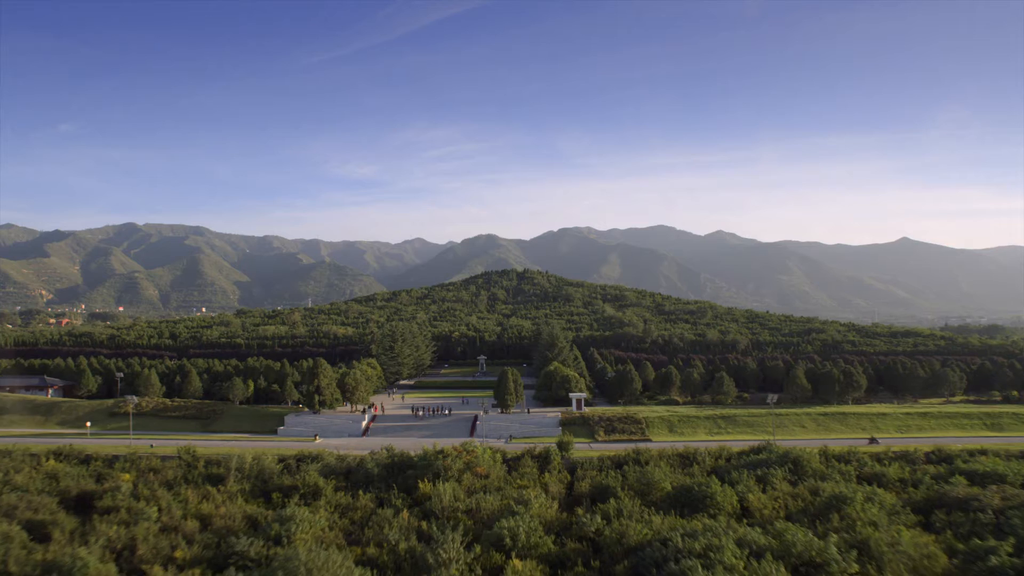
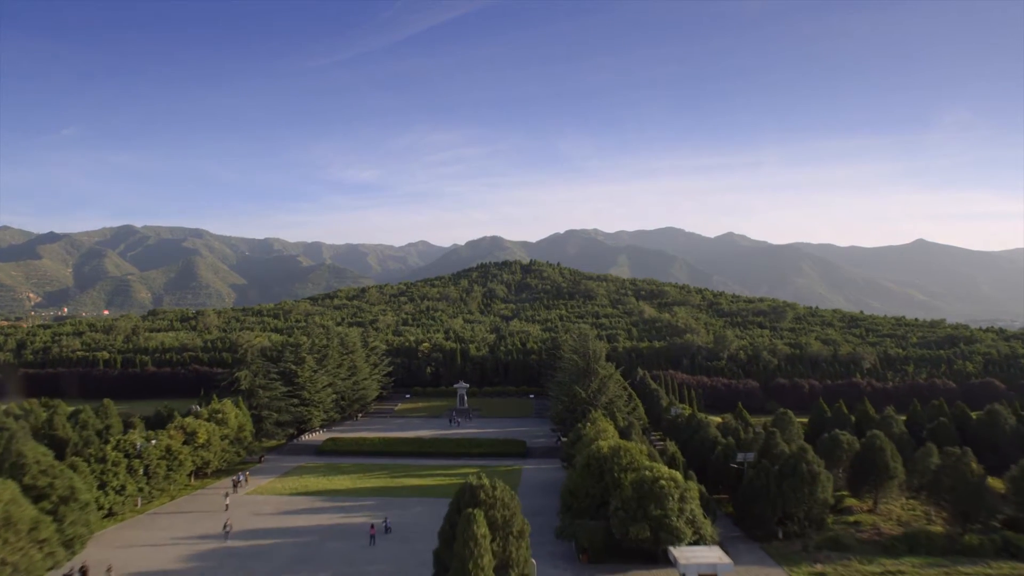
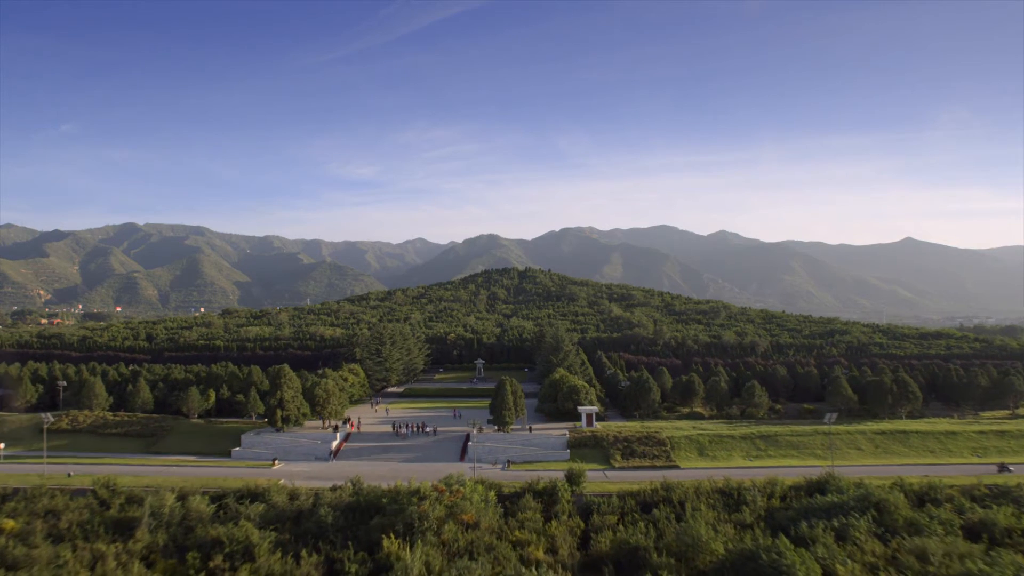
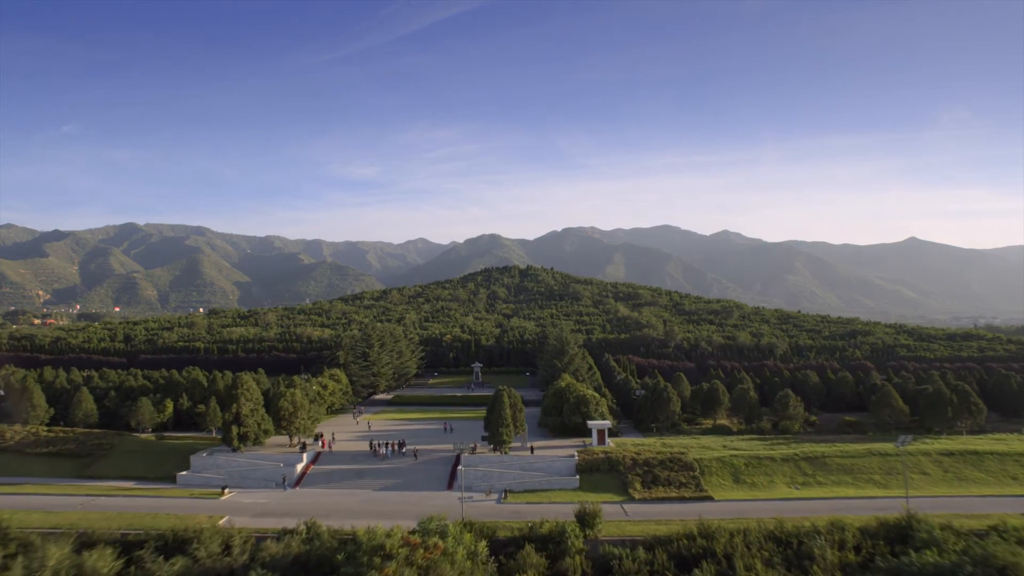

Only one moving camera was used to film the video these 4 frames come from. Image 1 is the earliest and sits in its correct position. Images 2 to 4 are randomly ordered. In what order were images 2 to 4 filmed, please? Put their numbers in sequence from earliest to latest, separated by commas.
3, 4, 2
